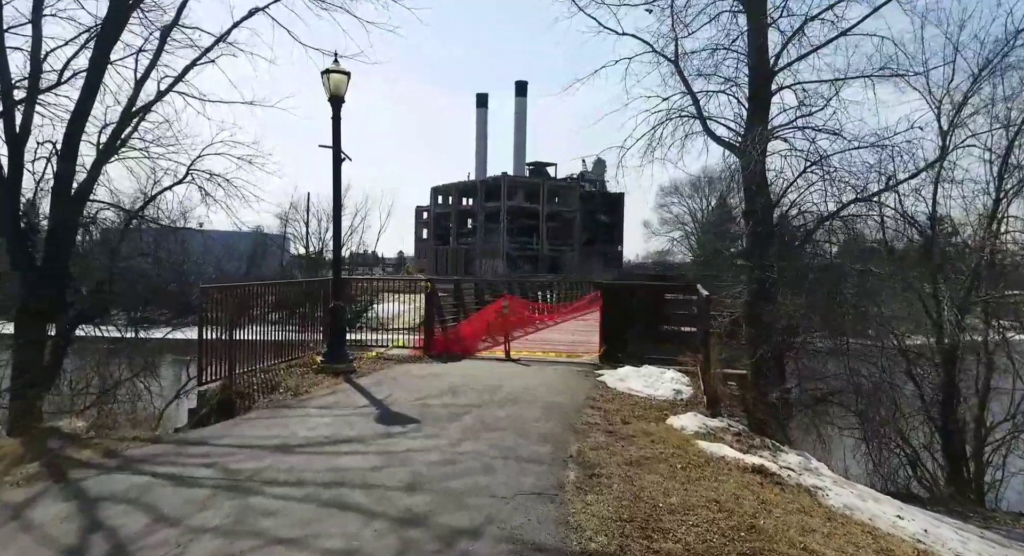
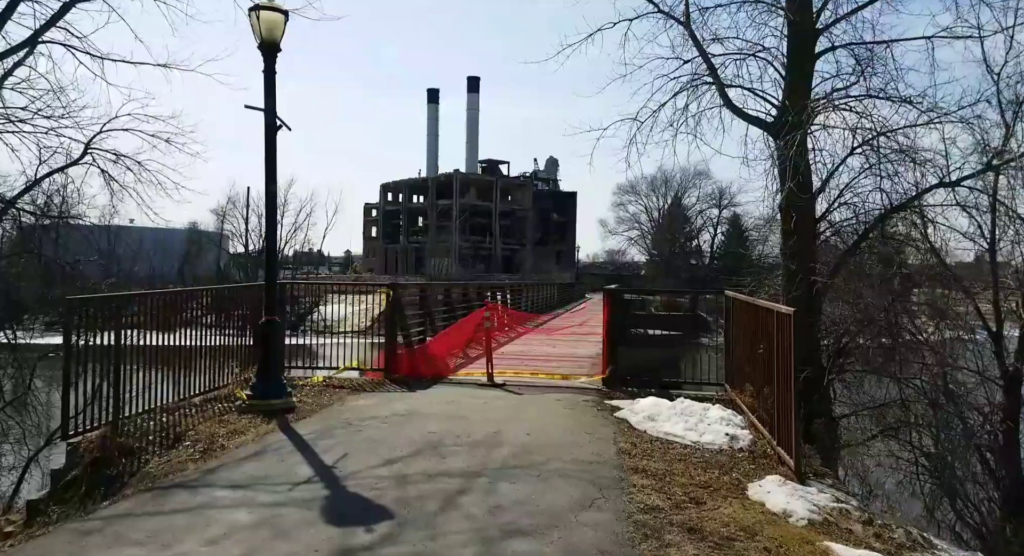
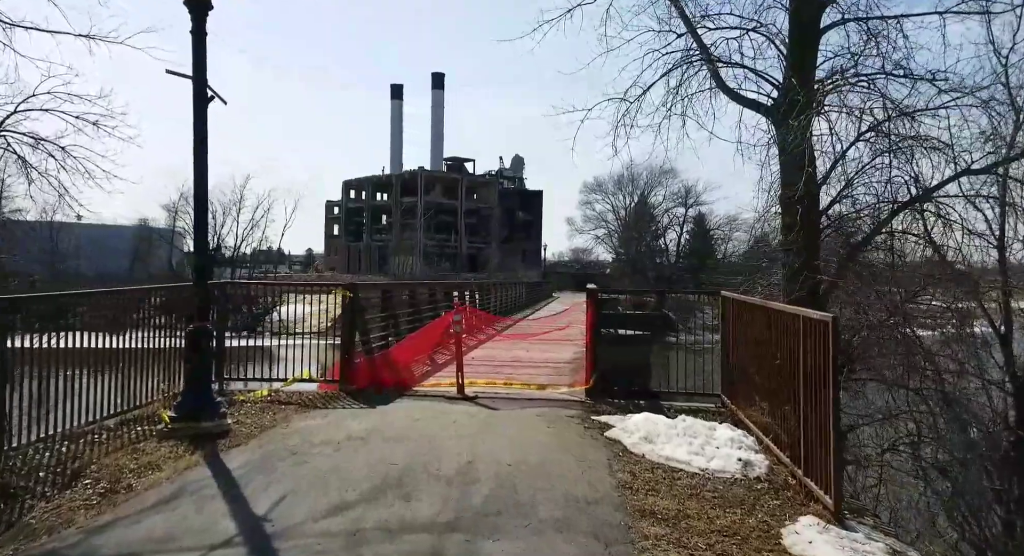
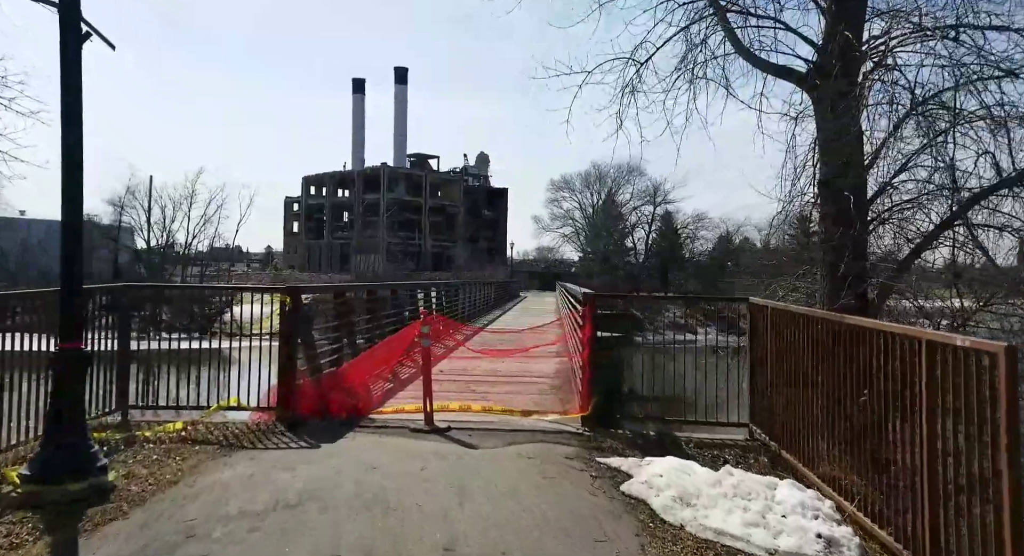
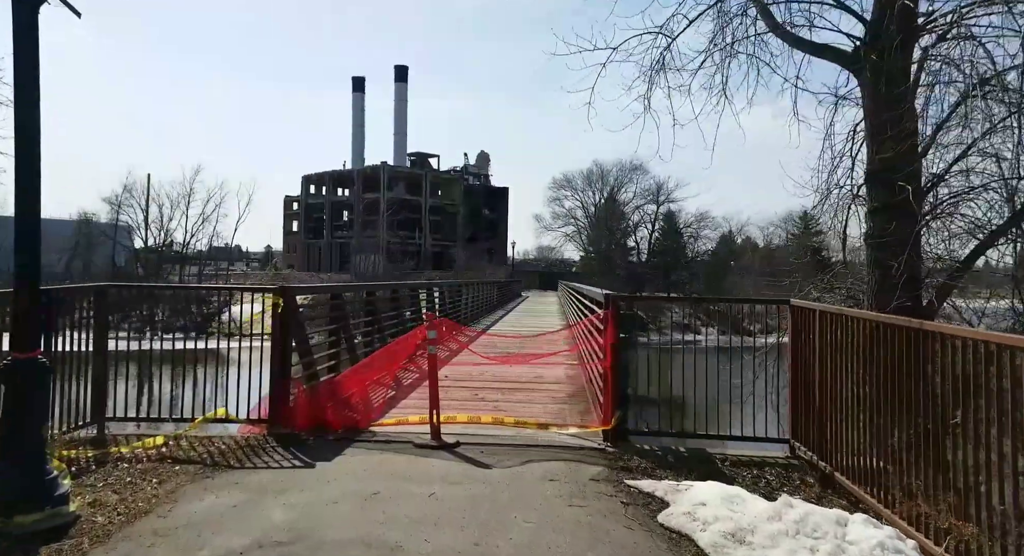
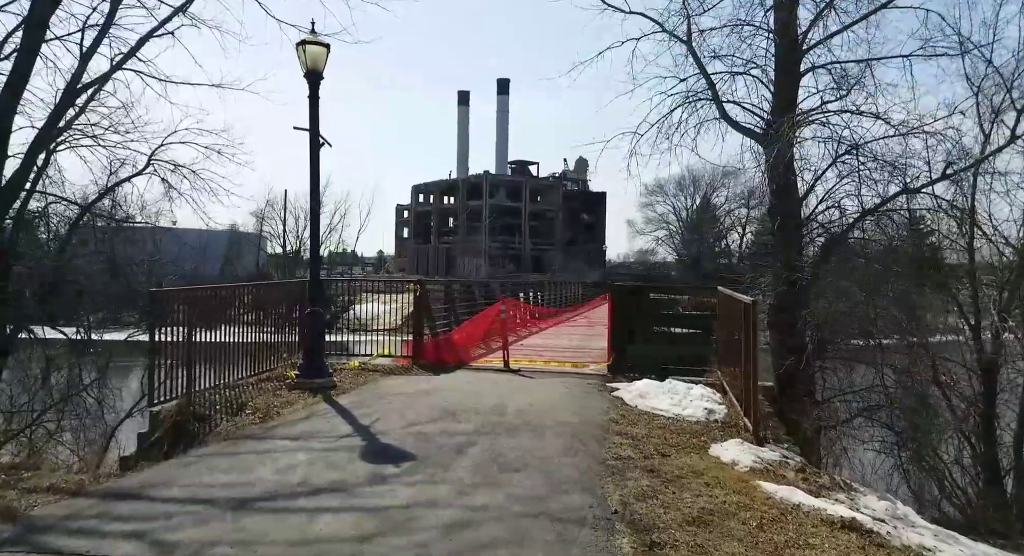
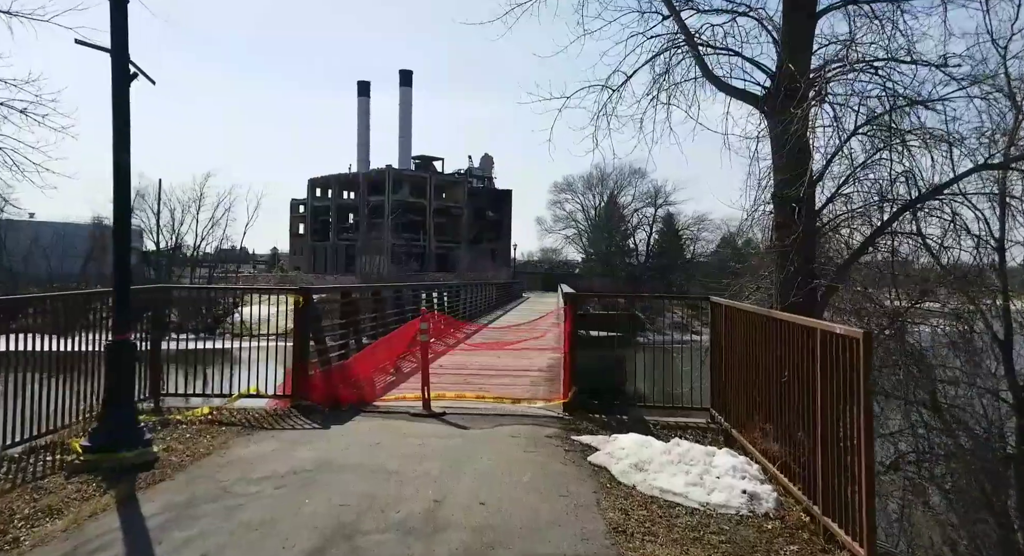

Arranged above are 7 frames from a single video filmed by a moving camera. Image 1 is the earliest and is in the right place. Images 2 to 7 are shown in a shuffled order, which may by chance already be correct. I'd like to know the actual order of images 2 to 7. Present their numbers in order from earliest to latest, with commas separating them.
6, 2, 3, 7, 4, 5
